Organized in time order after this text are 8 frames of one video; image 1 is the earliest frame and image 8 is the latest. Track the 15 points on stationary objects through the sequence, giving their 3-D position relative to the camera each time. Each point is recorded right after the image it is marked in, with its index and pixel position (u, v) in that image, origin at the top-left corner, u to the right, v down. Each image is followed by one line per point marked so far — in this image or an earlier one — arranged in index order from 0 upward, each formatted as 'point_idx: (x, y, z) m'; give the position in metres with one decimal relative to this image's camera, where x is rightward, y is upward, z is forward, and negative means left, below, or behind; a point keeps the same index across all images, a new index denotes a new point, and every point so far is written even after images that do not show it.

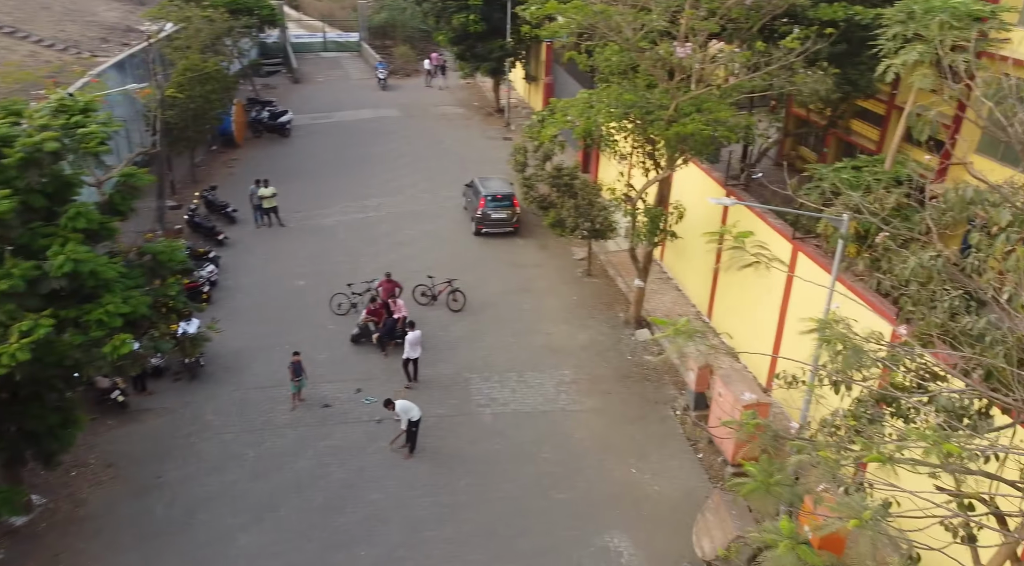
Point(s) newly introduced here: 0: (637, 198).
0: (+2.5, +1.7, +16.4) m
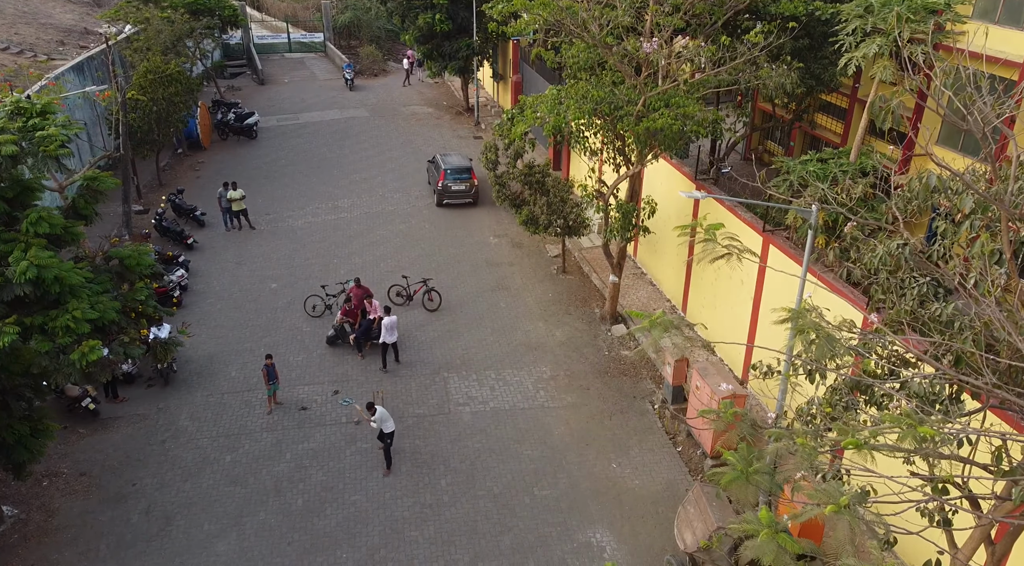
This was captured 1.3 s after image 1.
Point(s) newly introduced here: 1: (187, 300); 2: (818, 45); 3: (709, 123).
0: (+1.9, +1.8, +16.4) m
1: (-7.4, -0.4, +18.8) m
2: (+6.5, +5.0, +17.5) m
3: (+3.5, +2.8, +14.5) m
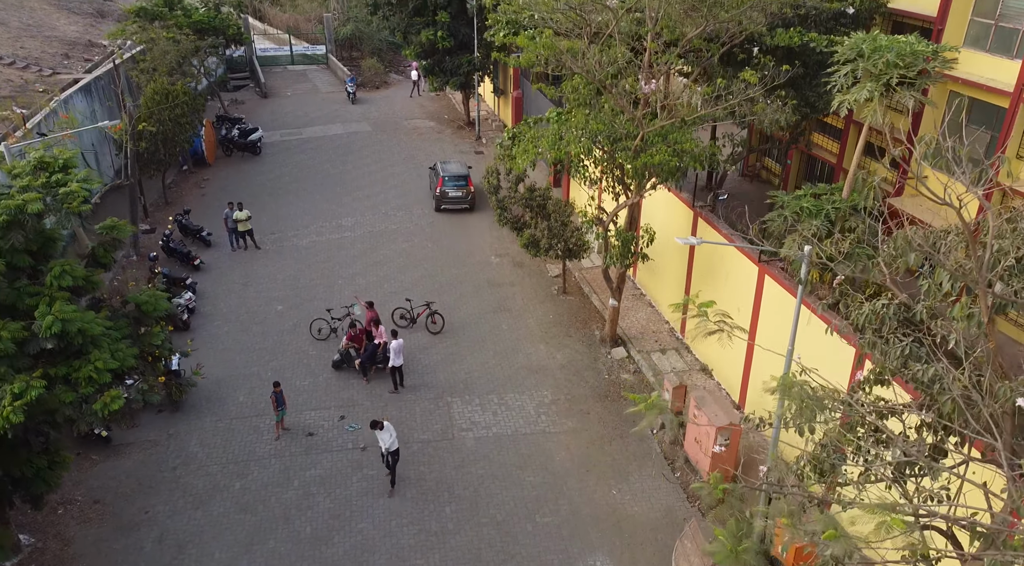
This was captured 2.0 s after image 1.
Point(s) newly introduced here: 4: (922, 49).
0: (+2.0, +1.3, +16.8) m
1: (-7.4, -0.9, +19.1) m
2: (+6.6, +4.5, +17.9) m
3: (+3.6, +2.2, +14.9) m
4: (+5.7, +3.2, +11.4) m
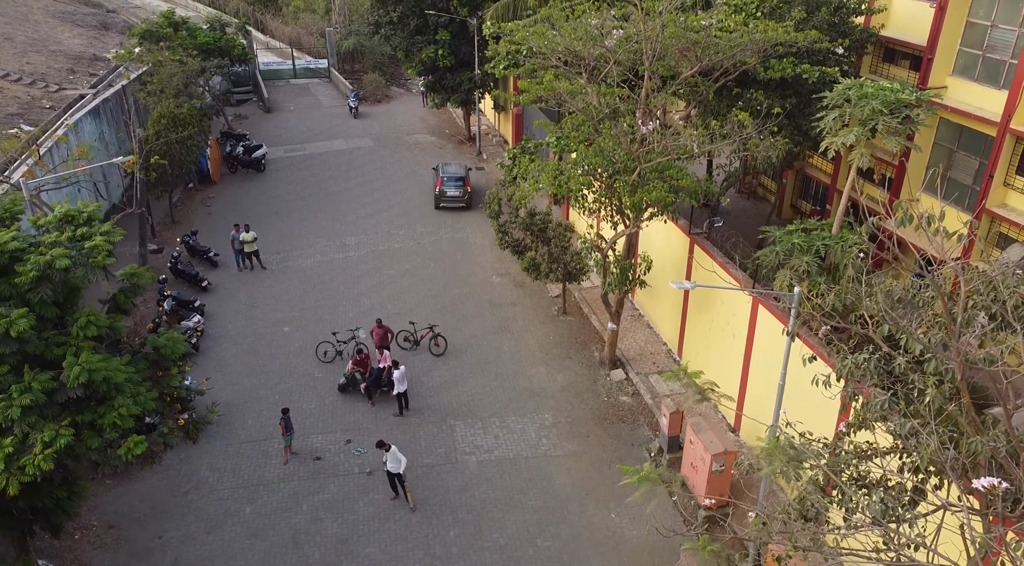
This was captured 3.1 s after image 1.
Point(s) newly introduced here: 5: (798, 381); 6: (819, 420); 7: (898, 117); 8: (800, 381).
0: (+2.0, +0.7, +17.3) m
1: (-7.3, -1.5, +19.6) m
2: (+6.6, +4.0, +18.3) m
3: (+3.6, +1.7, +15.3) m
4: (+5.7, +2.7, +11.9) m
5: (+4.7, -1.6, +13.4) m
6: (+4.9, -2.2, +13.0) m
7: (+5.5, +2.4, +11.9) m
8: (+4.7, -1.6, +13.2) m
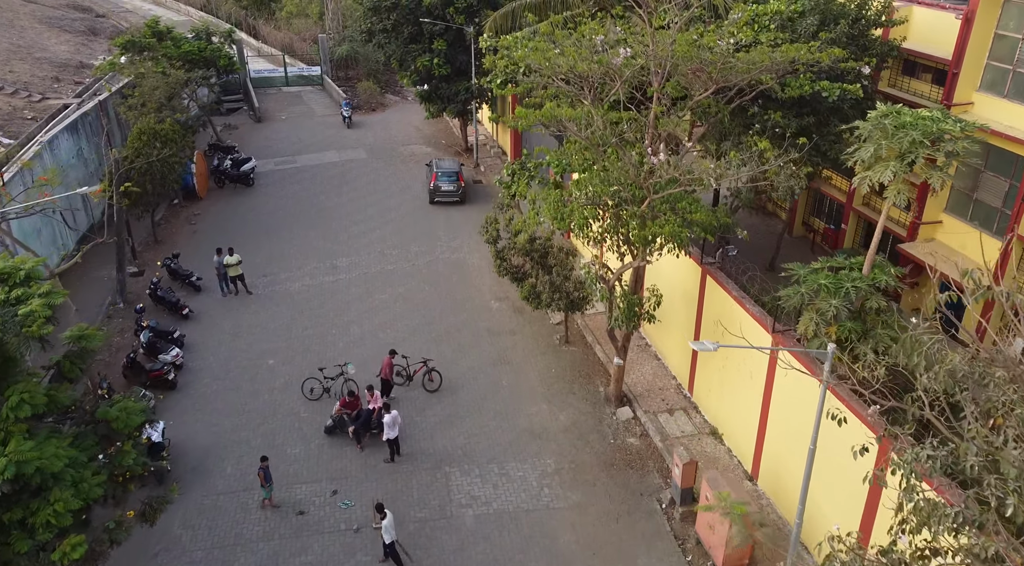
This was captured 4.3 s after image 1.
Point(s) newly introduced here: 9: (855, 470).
0: (+2.0, +0.1, +16.0) m
1: (-7.3, -2.2, +18.4) m
2: (+6.6, +3.4, +17.1) m
3: (+3.5, +1.0, +14.1) m
4: (+5.7, +2.0, +10.7) m
5: (+4.7, -2.3, +12.2) m
6: (+4.9, -2.9, +11.8) m
7: (+5.5, +1.7, +10.6) m
8: (+4.7, -2.3, +12.0) m
9: (+4.8, -2.5, +11.5) m
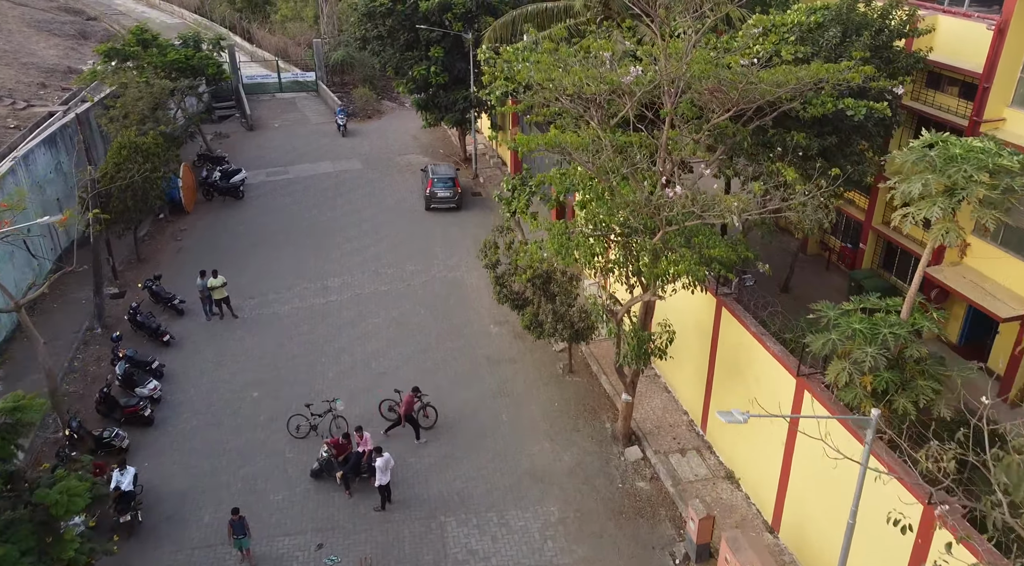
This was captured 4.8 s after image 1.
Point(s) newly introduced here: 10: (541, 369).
0: (+2.0, -0.5, +14.9) m
1: (-7.3, -2.8, +17.2) m
2: (+6.6, +2.8, +16.0) m
3: (+3.6, +0.4, +12.9) m
4: (+5.7, +1.4, +9.5) m
5: (+4.7, -2.9, +11.0) m
6: (+4.9, -3.5, +10.6) m
7: (+5.5, +1.1, +9.5) m
8: (+4.7, -2.9, +10.8) m
9: (+4.8, -3.1, +10.3) m
10: (+0.7, -2.0, +18.9) m
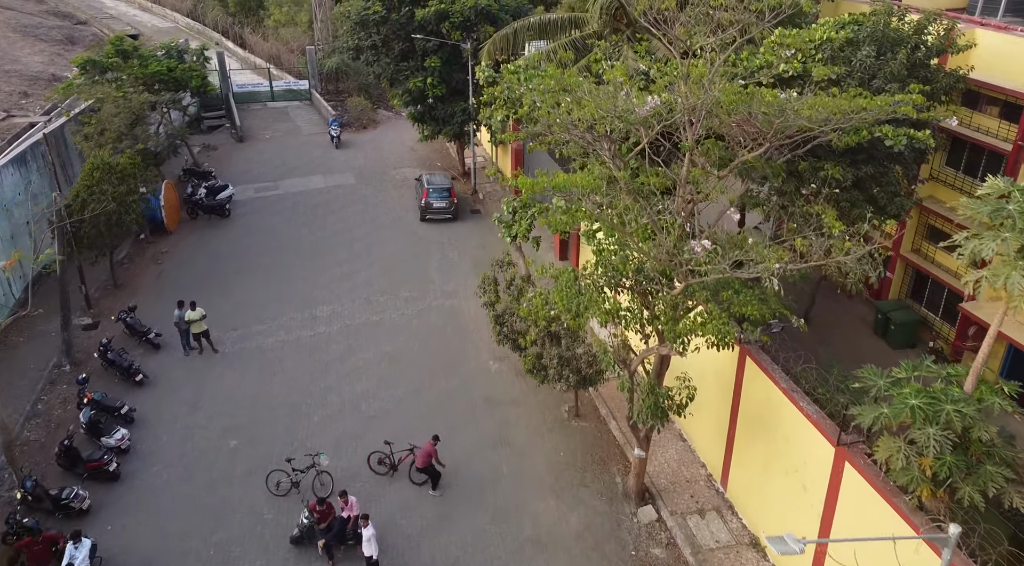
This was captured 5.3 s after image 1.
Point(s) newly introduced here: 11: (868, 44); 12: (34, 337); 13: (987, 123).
0: (+2.0, -1.3, +13.4) m
1: (-7.3, -3.5, +15.7) m
2: (+6.6, +2.0, +14.5) m
3: (+3.6, -0.3, +11.5) m
4: (+5.7, +0.7, +8.0) m
5: (+4.8, -3.7, +9.6) m
6: (+4.9, -4.2, +9.1) m
7: (+5.6, +0.4, +8.0) m
8: (+4.7, -3.6, +9.3) m
9: (+4.8, -3.9, +8.8) m
10: (+0.7, -2.8, +17.4) m
11: (+6.5, +4.4, +15.1) m
12: (-11.4, -1.3, +19.6) m
13: (+9.7, +3.3, +16.8) m
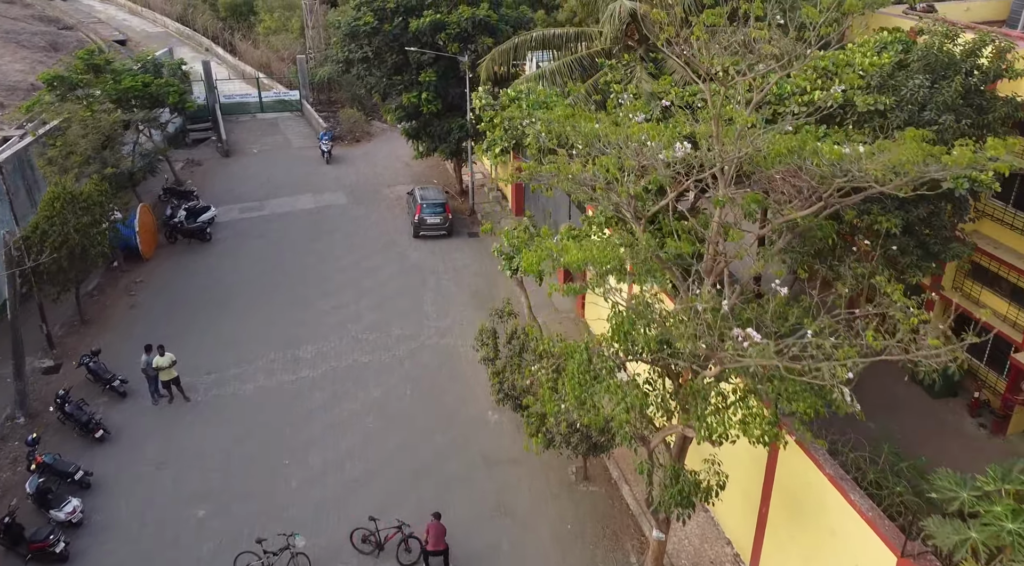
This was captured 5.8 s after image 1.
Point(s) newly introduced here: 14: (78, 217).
0: (+2.0, -2.2, +11.6) m
1: (-7.3, -4.4, +13.9) m
2: (+6.6, +1.1, +12.7) m
3: (+3.6, -1.2, +9.7) m
4: (+5.7, -0.2, +6.2) m
5: (+4.8, -4.6, +7.8) m
6: (+4.9, -5.2, +7.3) m
7: (+5.6, -0.5, +6.2) m
8: (+4.7, -4.5, +7.6) m
9: (+4.8, -4.8, +7.1) m
10: (+0.7, -3.7, +15.7) m
11: (+6.5, +3.5, +13.3) m
12: (-11.4, -2.2, +17.9) m
13: (+9.7, +2.4, +15.0) m
14: (-10.0, +1.5, +19.0) m
